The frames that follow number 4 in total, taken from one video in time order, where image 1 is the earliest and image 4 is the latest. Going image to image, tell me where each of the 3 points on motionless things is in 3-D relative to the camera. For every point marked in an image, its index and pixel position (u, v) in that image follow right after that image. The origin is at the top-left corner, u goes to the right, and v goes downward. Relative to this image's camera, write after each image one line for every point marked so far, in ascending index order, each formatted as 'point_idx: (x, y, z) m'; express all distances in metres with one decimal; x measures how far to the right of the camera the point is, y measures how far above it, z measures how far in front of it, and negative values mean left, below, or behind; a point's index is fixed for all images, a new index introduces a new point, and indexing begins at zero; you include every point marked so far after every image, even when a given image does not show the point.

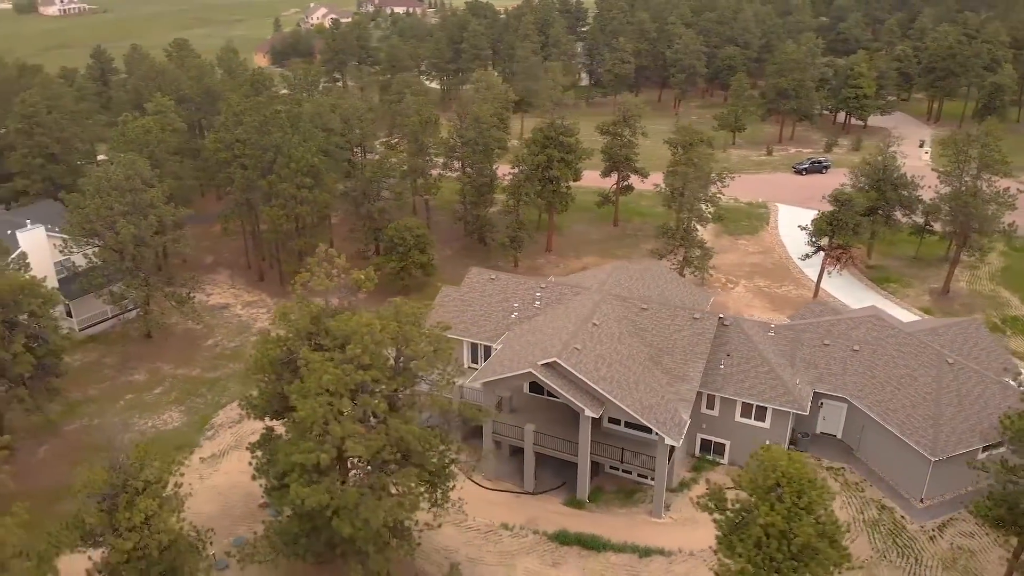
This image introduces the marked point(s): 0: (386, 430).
0: (-2.8, -3.0, +18.0) m
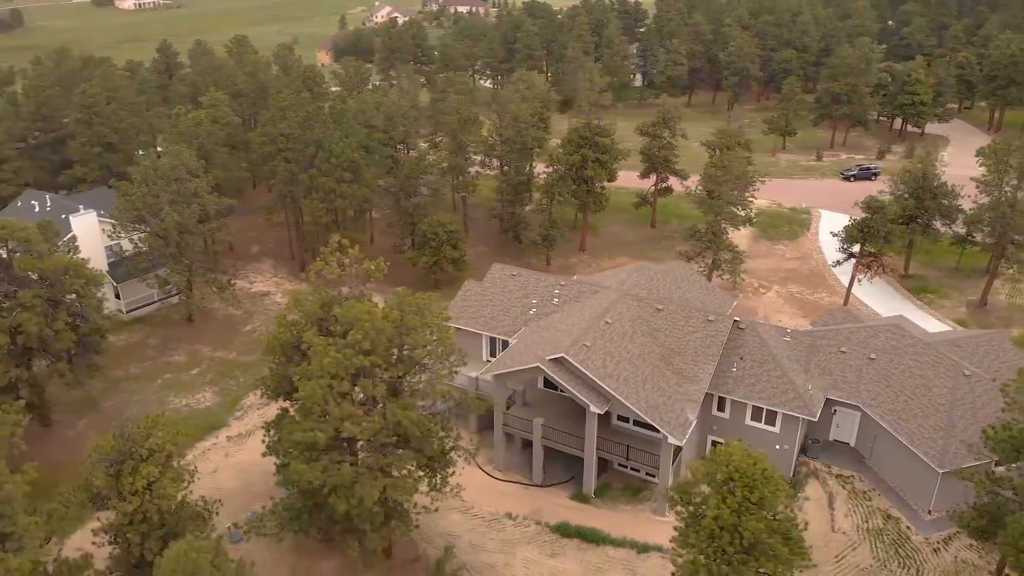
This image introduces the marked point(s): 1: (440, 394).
0: (-2.9, -2.8, +18.8) m
1: (-1.7, -2.4, +19.7) m
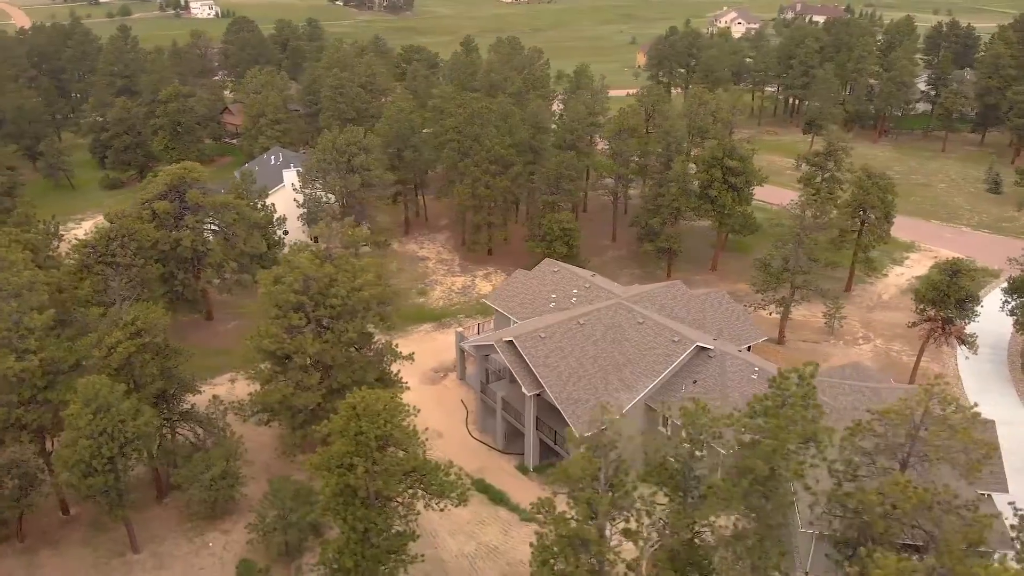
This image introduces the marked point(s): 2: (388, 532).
0: (-6.2, -1.5, +24.7) m
1: (-4.7, -1.5, +25.0) m
2: (-2.5, -4.9, +16.9) m
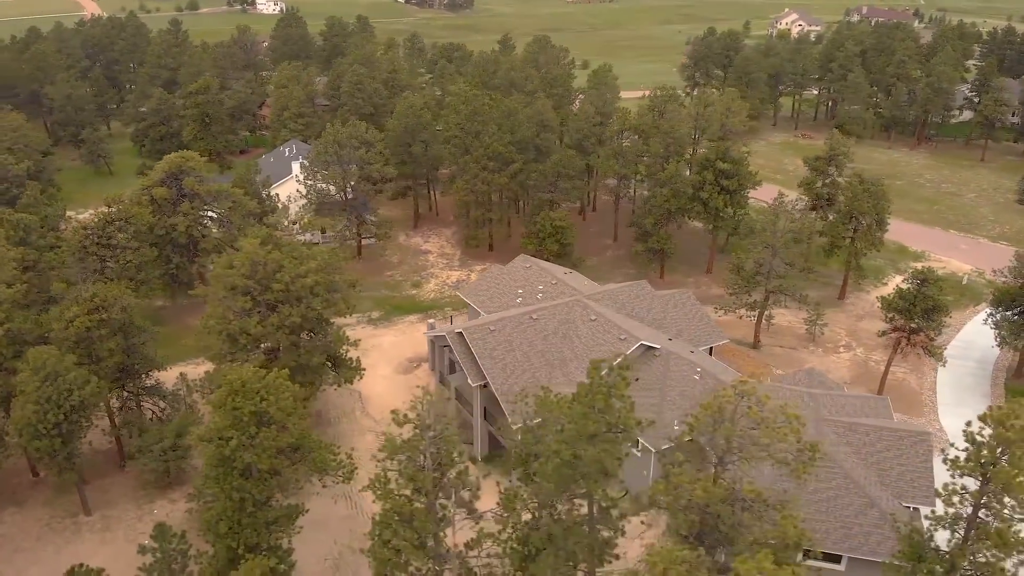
0: (-8.1, -1.0, +25.9) m
1: (-6.6, -1.0, +26.1) m
2: (-5.2, -4.6, +17.9) m
